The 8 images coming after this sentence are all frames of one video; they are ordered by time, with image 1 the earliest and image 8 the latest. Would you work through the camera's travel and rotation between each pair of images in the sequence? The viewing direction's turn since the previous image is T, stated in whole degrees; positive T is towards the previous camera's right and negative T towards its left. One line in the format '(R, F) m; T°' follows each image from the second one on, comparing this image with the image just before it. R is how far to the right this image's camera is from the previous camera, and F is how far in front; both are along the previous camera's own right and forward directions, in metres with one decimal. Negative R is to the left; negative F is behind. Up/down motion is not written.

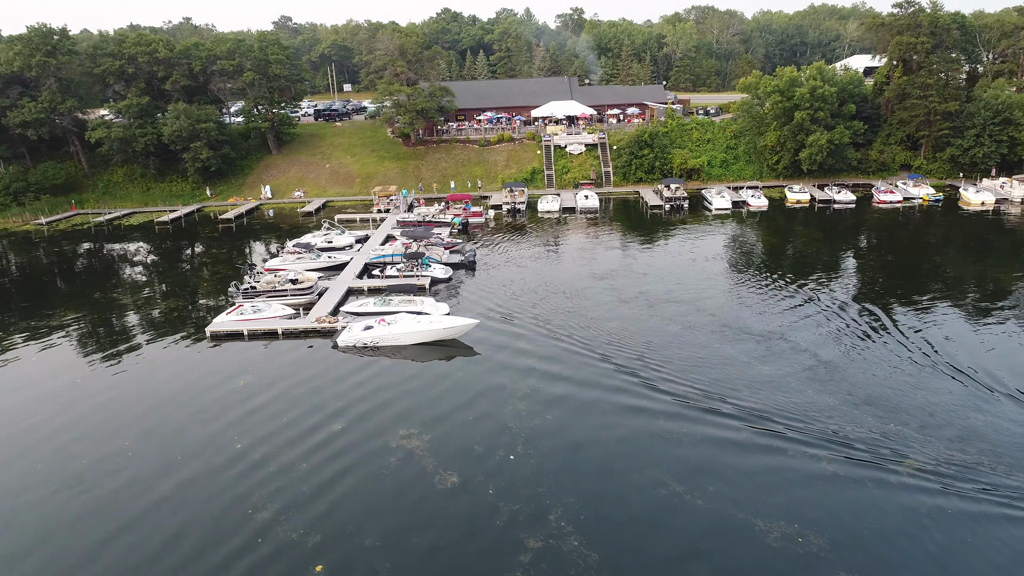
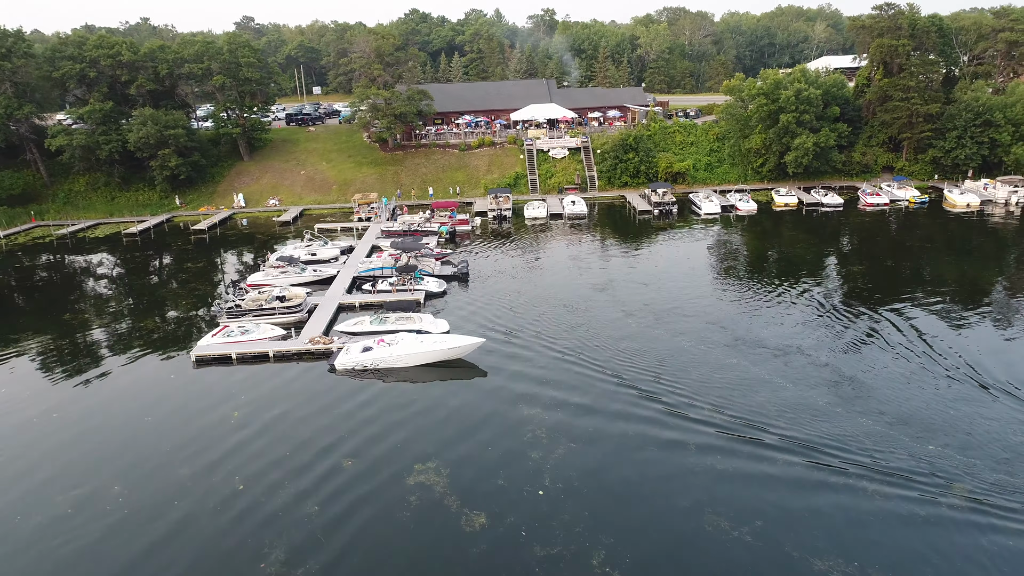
(-1.7, +1.5) m; +3°
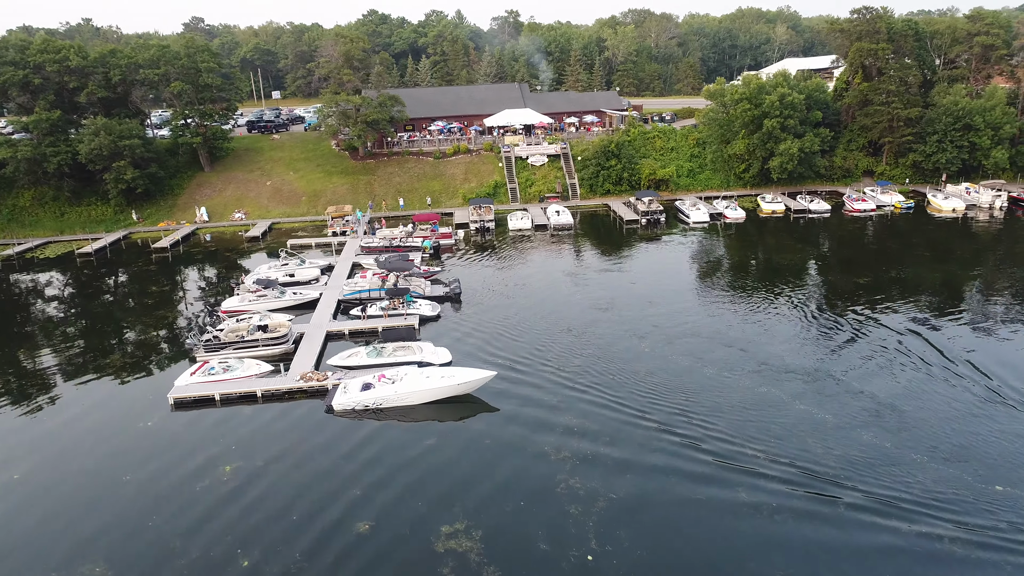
(-2.1, +2.2) m; +3°
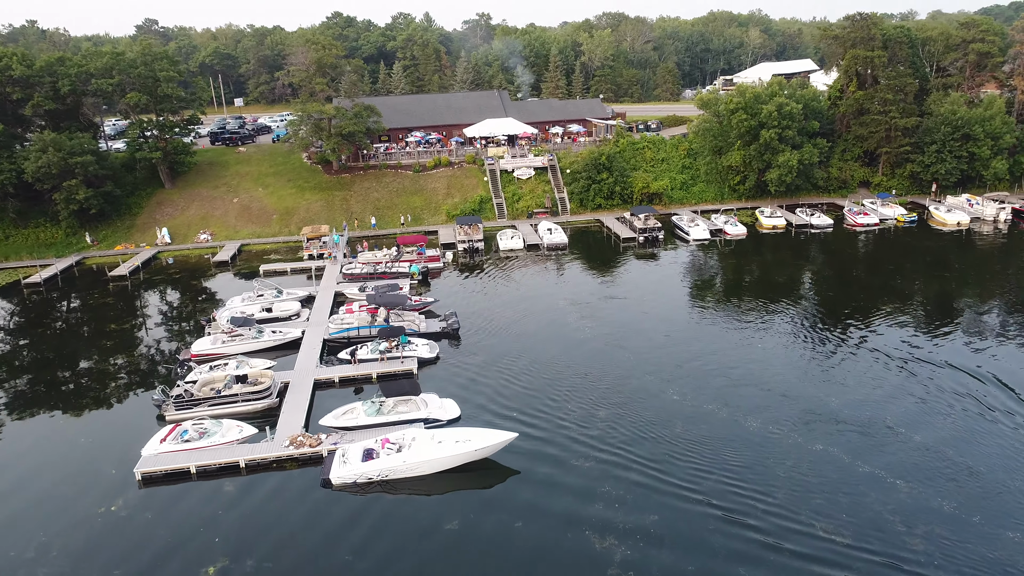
(-1.9, +3.3) m; +3°
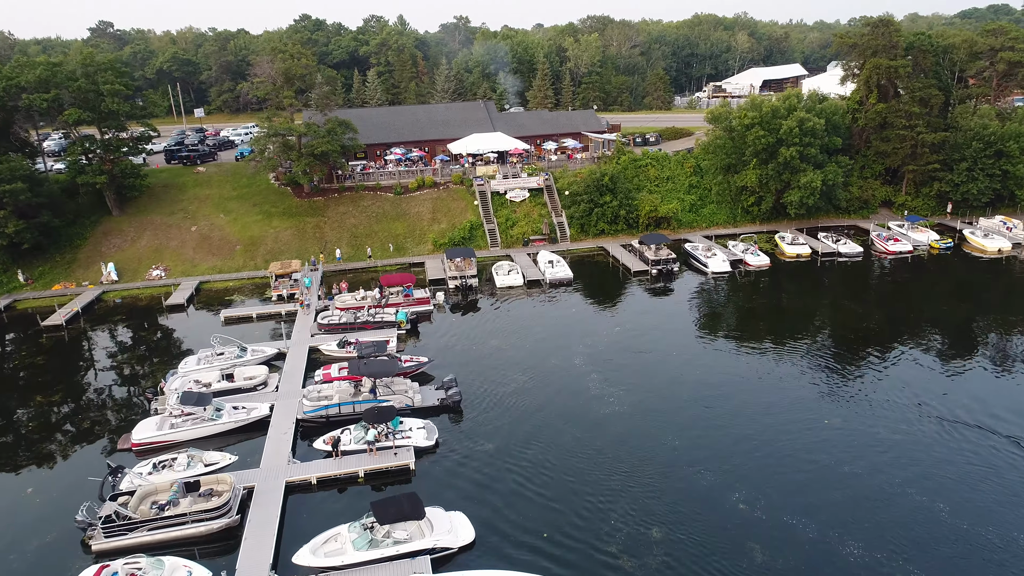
(-1.6, +5.8) m; +2°
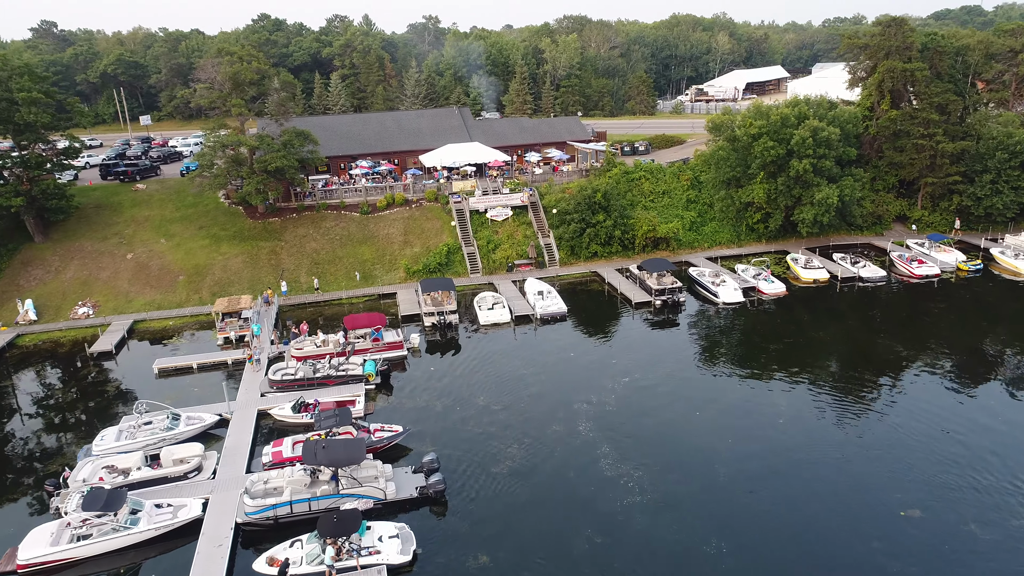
(-0.8, +5.7) m; +2°
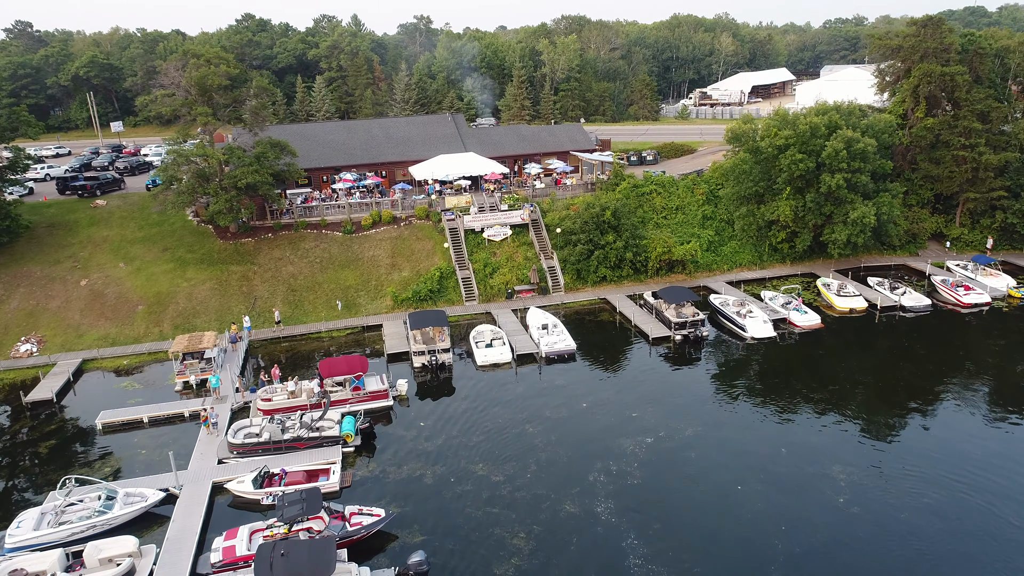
(-0.4, +4.7) m; +1°
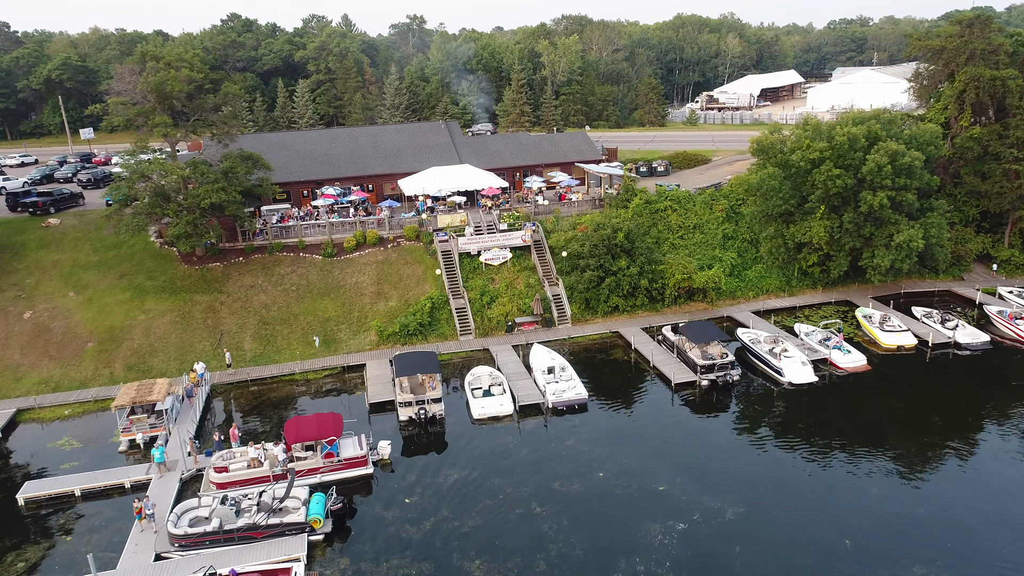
(-0.2, +4.7) m; 0°
